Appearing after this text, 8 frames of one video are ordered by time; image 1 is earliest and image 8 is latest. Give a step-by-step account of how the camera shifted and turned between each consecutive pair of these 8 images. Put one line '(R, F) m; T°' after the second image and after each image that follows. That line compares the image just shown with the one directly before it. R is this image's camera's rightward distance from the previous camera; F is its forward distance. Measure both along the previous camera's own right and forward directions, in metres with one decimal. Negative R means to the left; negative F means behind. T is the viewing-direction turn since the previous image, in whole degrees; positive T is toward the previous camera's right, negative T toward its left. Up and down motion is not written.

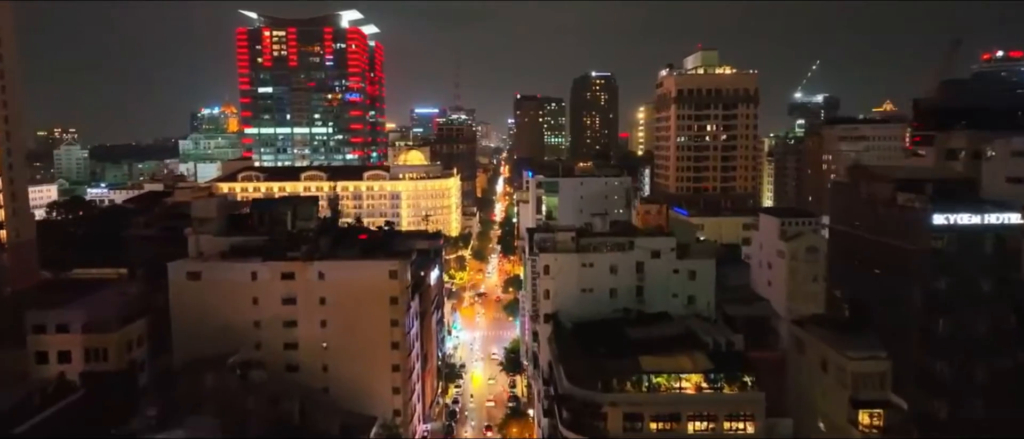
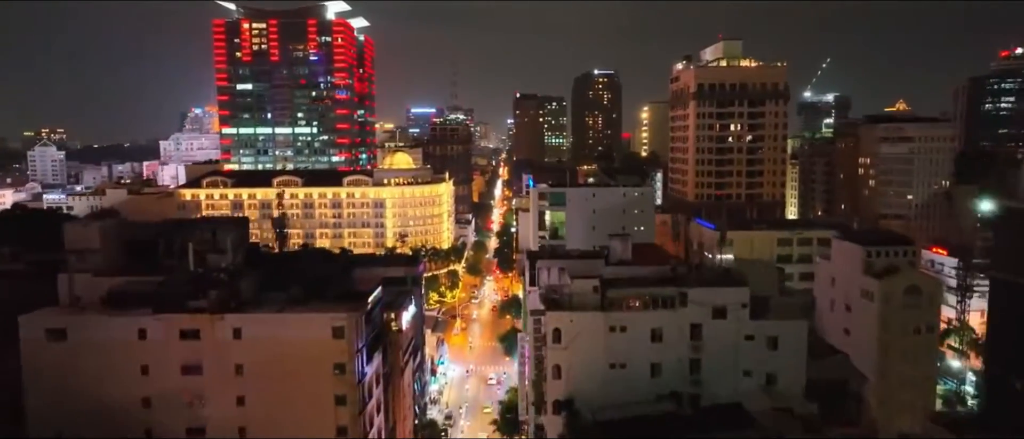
(+0.2, +11.0) m; 0°
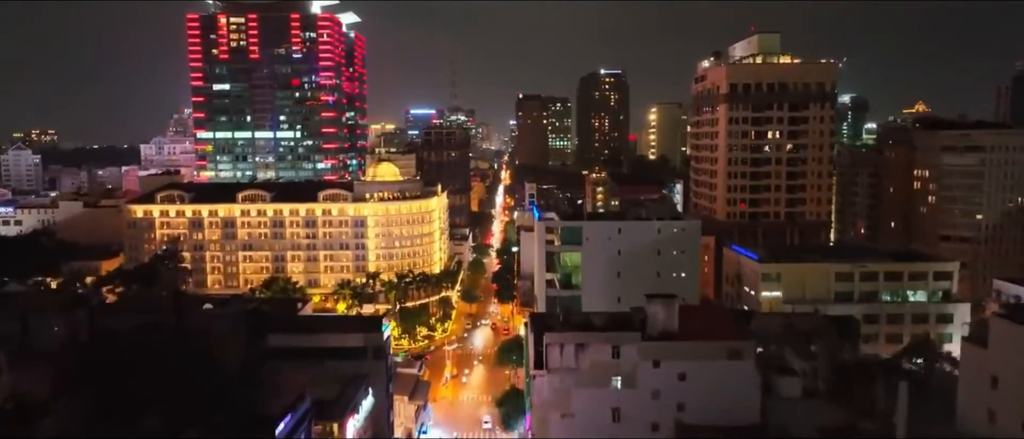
(+0.2, +12.1) m; 0°
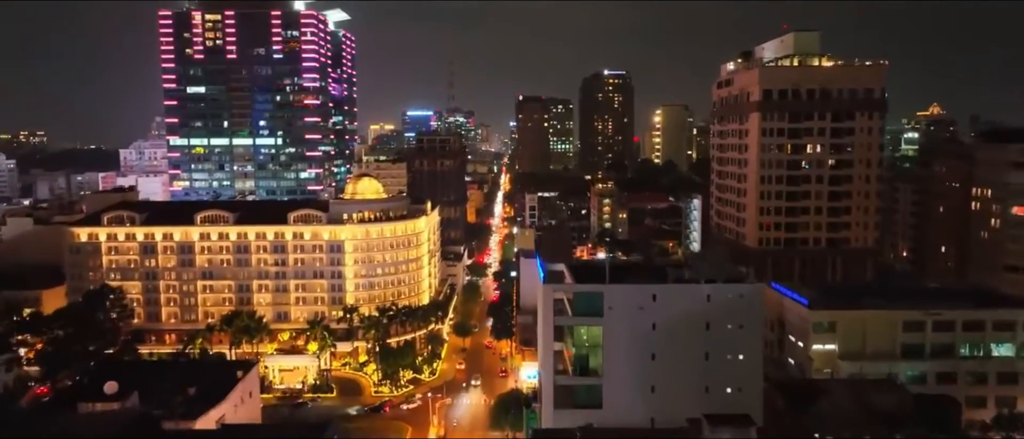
(+0.2, +10.0) m; 0°
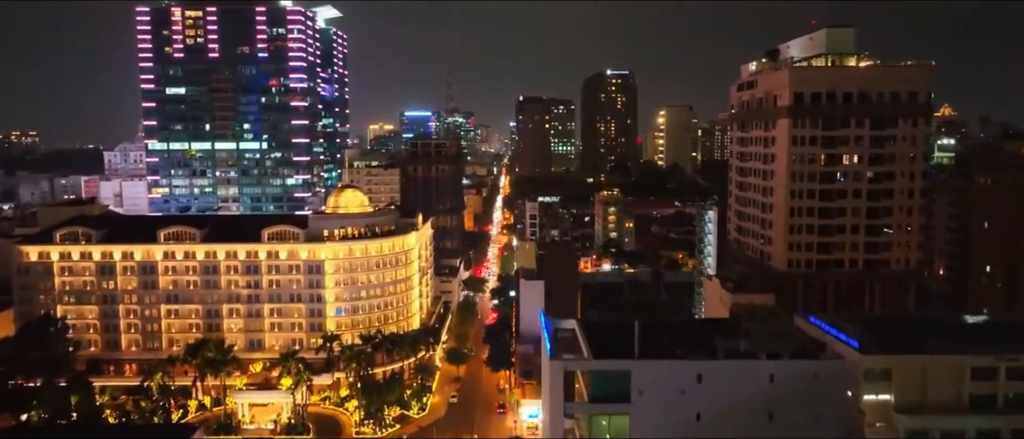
(+0.1, +7.0) m; 0°
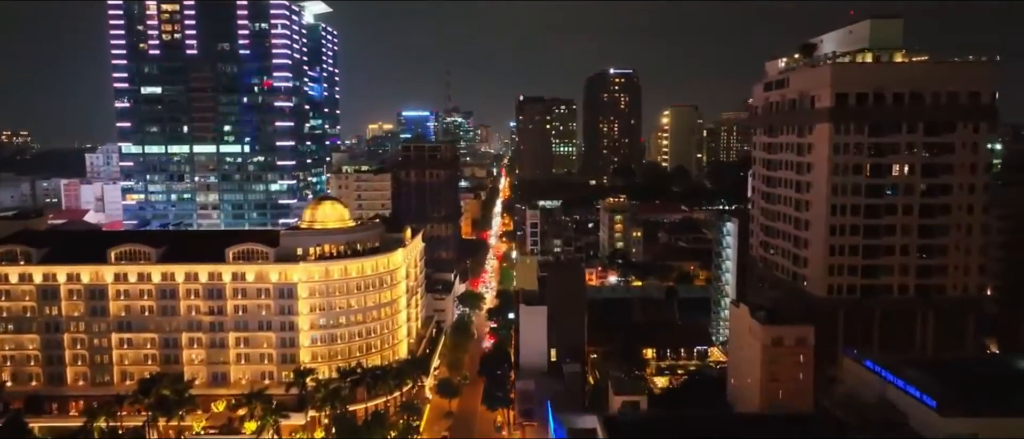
(+0.1, +7.4) m; 0°
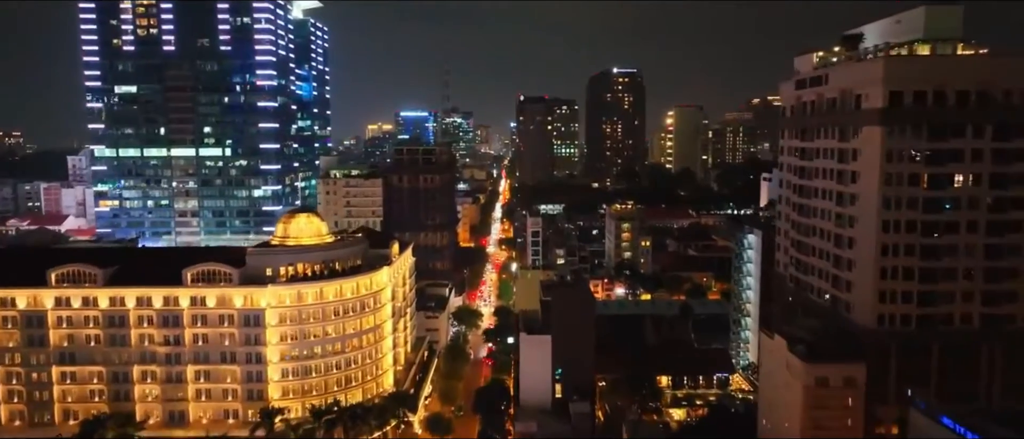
(+0.1, +6.9) m; 0°
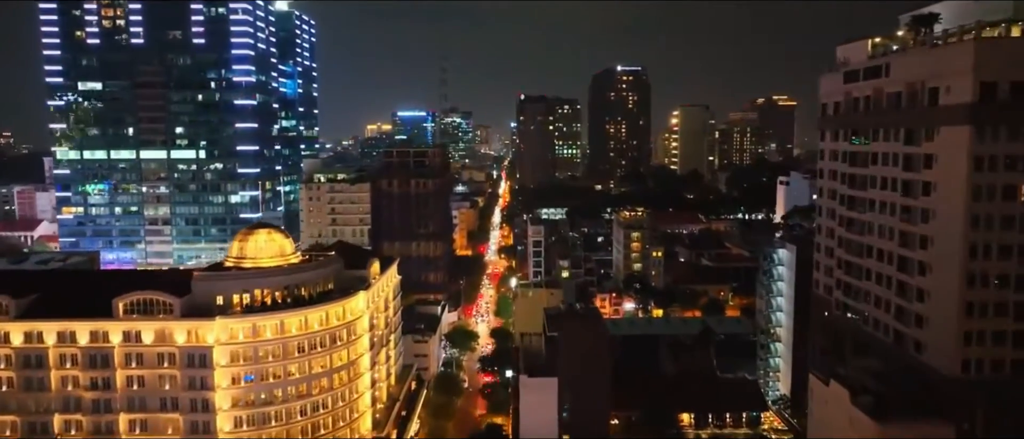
(+0.1, +8.1) m; 0°
